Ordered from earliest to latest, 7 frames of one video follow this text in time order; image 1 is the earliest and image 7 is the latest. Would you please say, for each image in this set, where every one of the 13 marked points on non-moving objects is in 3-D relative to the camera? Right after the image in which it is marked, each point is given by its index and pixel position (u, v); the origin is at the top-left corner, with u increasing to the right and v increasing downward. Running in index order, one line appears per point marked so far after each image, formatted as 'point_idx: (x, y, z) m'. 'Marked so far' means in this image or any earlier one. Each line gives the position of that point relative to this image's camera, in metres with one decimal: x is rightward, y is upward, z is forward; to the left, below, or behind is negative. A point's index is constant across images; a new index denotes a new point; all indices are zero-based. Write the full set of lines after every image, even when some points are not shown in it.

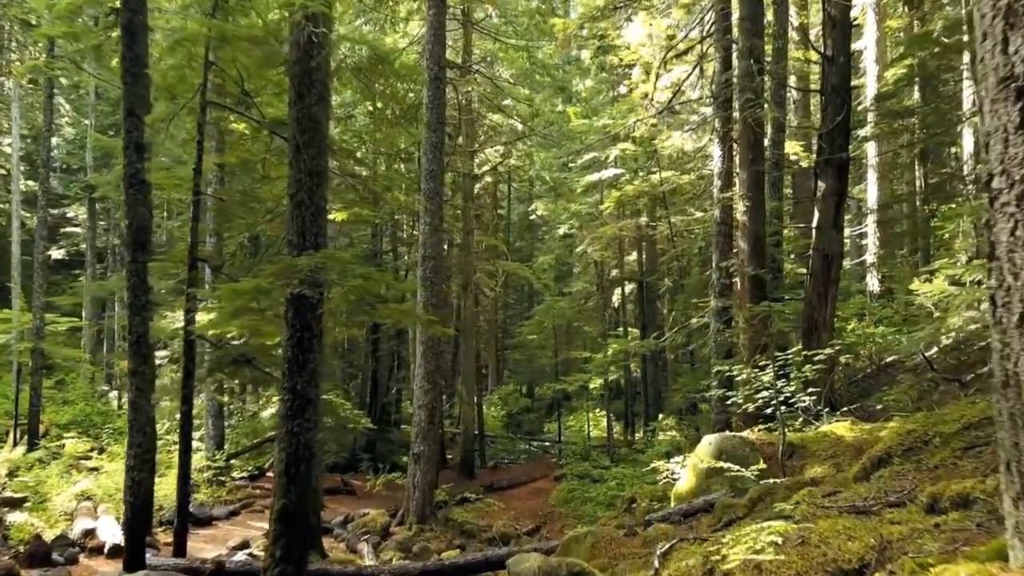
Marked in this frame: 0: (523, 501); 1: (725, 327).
0: (+0.2, -4.6, +16.7) m
1: (+3.3, -0.6, +11.9) m
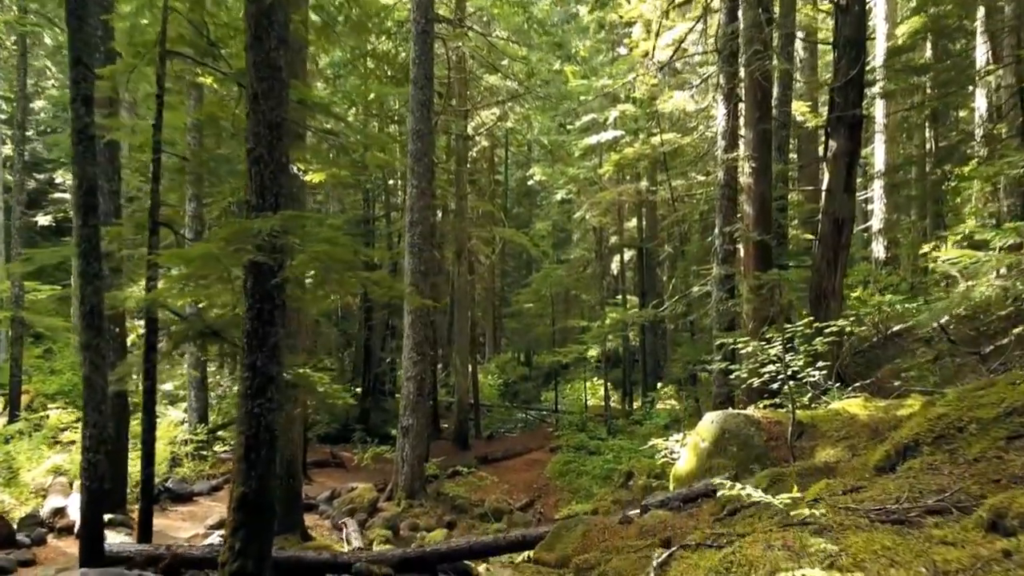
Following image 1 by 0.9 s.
0: (+0.1, -3.9, +16.2) m
1: (+3.1, -0.1, +11.3) m
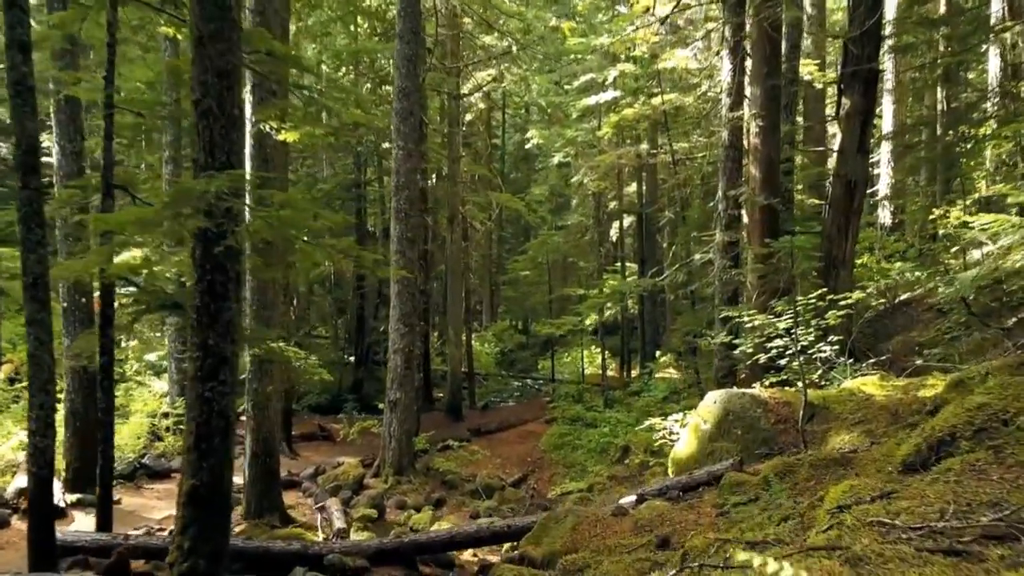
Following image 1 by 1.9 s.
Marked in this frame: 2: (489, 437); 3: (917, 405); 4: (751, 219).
0: (0.0, -3.2, +15.8) m
1: (+3.0, +0.3, +10.7) m
2: (-0.5, -3.2, +16.4) m
3: (+2.9, -0.8, +5.5) m
4: (+3.1, +0.9, +10.1) m
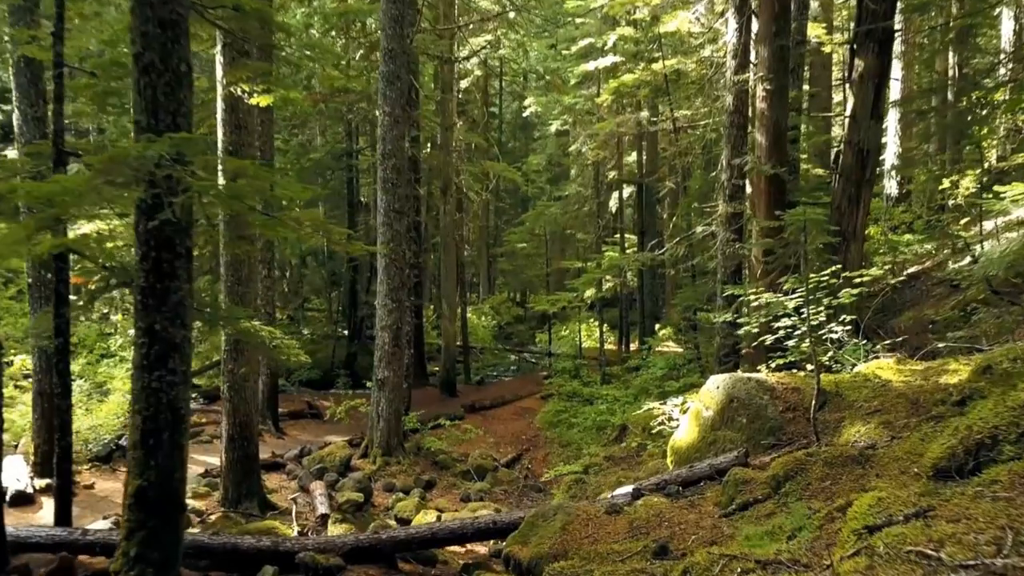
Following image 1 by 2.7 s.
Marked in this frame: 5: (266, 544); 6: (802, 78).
0: (-0.1, -2.7, +15.4) m
1: (+2.9, +0.7, +10.1) m
2: (-0.6, -2.6, +16.0) m
3: (+2.8, -0.7, +5.0) m
4: (+3.0, +1.2, +9.6) m
5: (-1.9, -2.0, +5.9) m
6: (+5.0, +3.6, +13.4) m
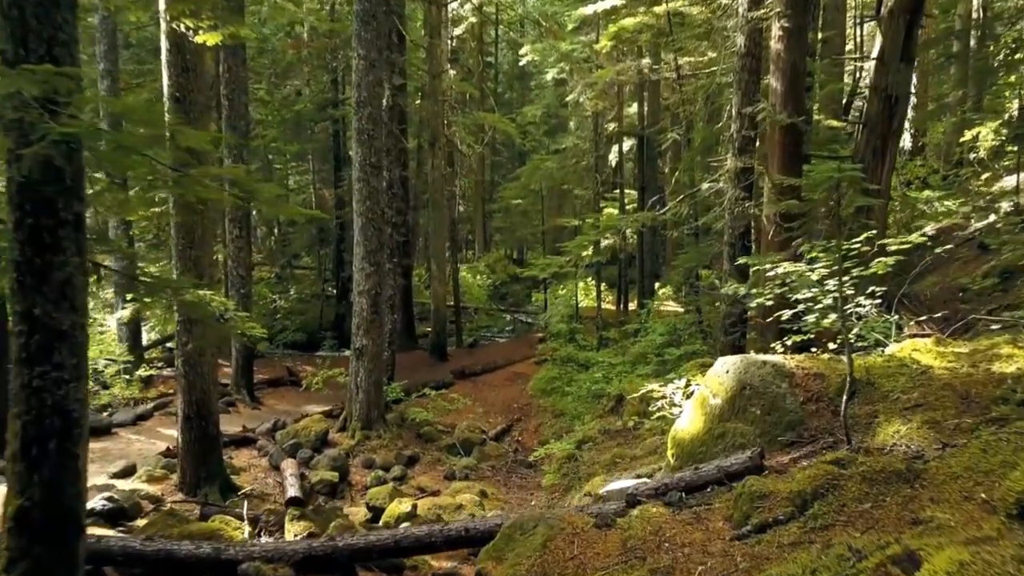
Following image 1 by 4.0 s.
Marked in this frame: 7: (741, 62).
0: (-0.3, -1.9, +14.6) m
1: (+2.8, +1.1, +9.2) m
2: (-0.7, -1.8, +15.3) m
3: (+2.6, -0.5, +4.2) m
4: (+2.9, +1.6, +8.6) m
5: (-2.0, -1.7, +5.1) m
6: (+4.9, +4.3, +12.3) m
7: (+2.7, +2.7, +9.2) m
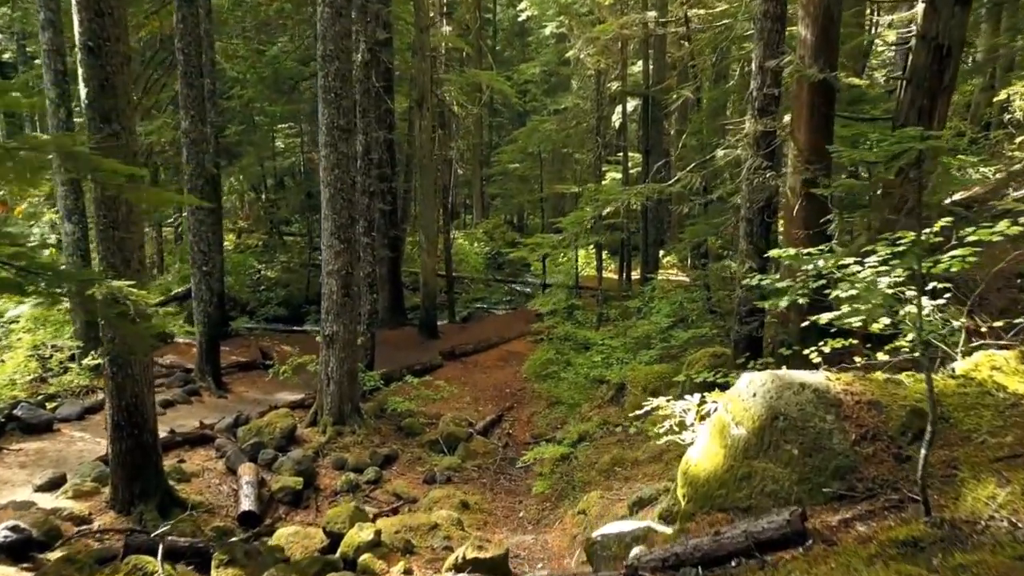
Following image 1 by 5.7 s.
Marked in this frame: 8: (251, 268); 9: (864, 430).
0: (-0.4, -1.5, +13.5) m
1: (+2.6, +1.3, +8.0) m
2: (-0.9, -1.3, +14.2) m
3: (+2.4, -0.6, +3.0) m
4: (+2.7, +1.8, +7.4) m
5: (-2.2, -1.8, +4.1) m
6: (+4.7, +4.6, +10.9) m
7: (+2.6, +2.8, +7.9) m
8: (-6.7, +0.5, +19.9) m
9: (+1.8, -0.7, +3.9) m
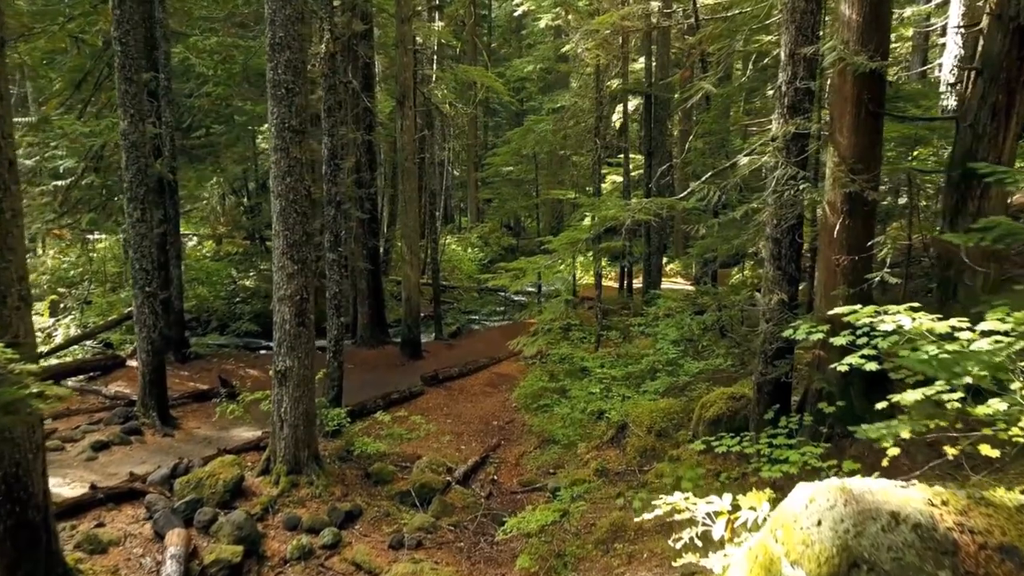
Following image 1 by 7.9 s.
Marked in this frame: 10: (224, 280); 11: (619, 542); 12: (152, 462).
0: (-0.6, -1.8, +12.2) m
1: (+2.4, +1.0, +6.6) m
2: (-1.0, -1.6, +12.8) m
3: (+2.3, -0.9, +1.7) m
4: (+2.5, +1.5, +6.0) m
5: (-2.4, -2.1, +2.7) m
6: (+4.5, +4.3, +9.6) m
7: (+2.4, +2.5, +6.5) m
8: (-6.9, +0.2, +18.6) m
9: (+1.6, -1.0, +2.5) m
10: (-6.9, +0.2, +18.6) m
11: (+0.9, -2.1, +6.4) m
12: (-4.0, -2.0, +8.8) m
